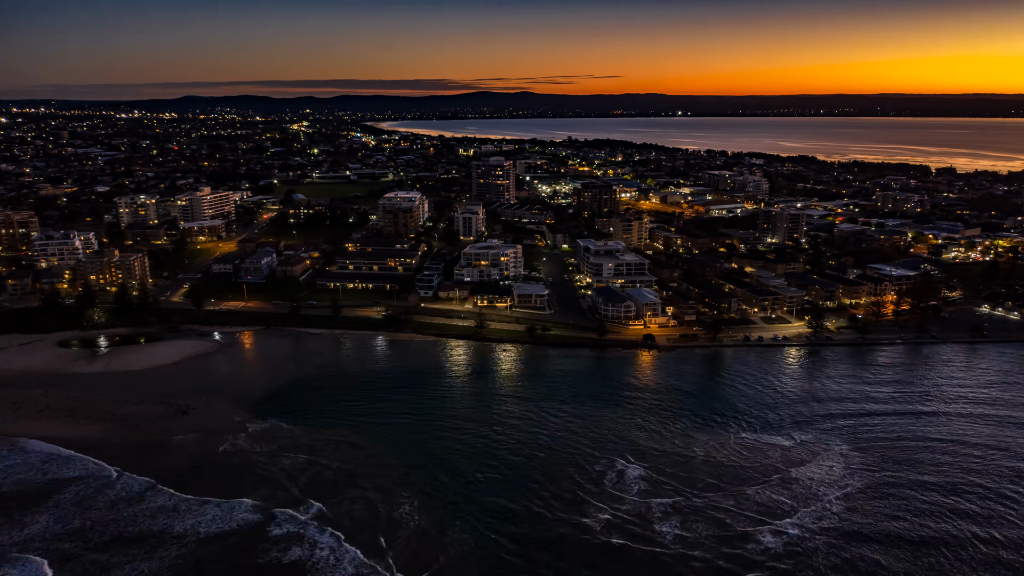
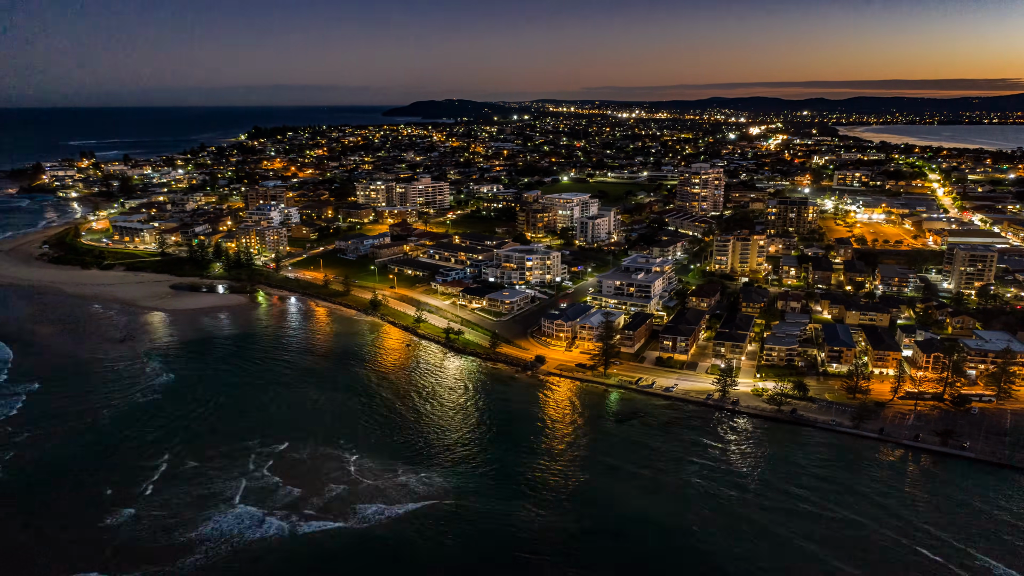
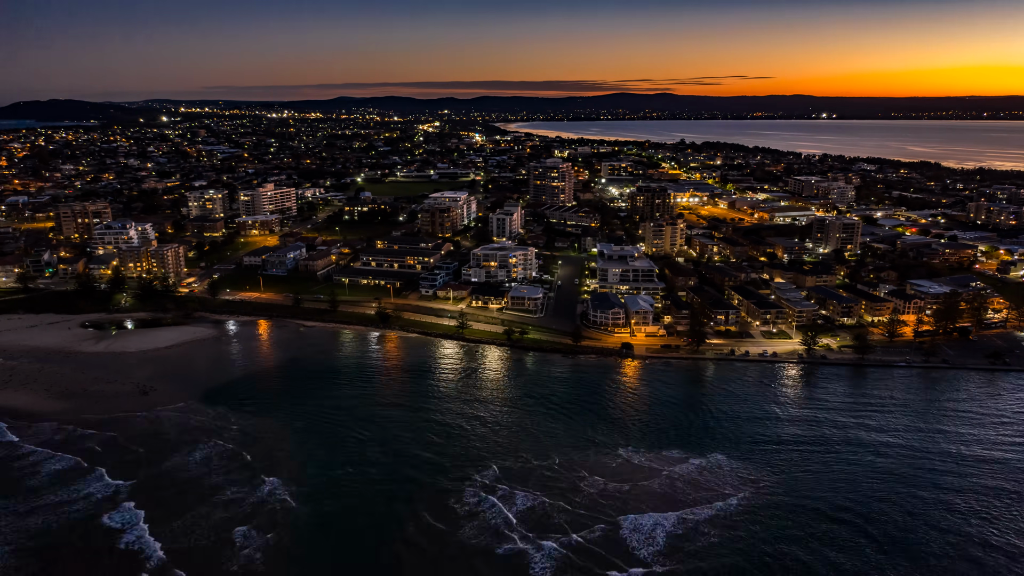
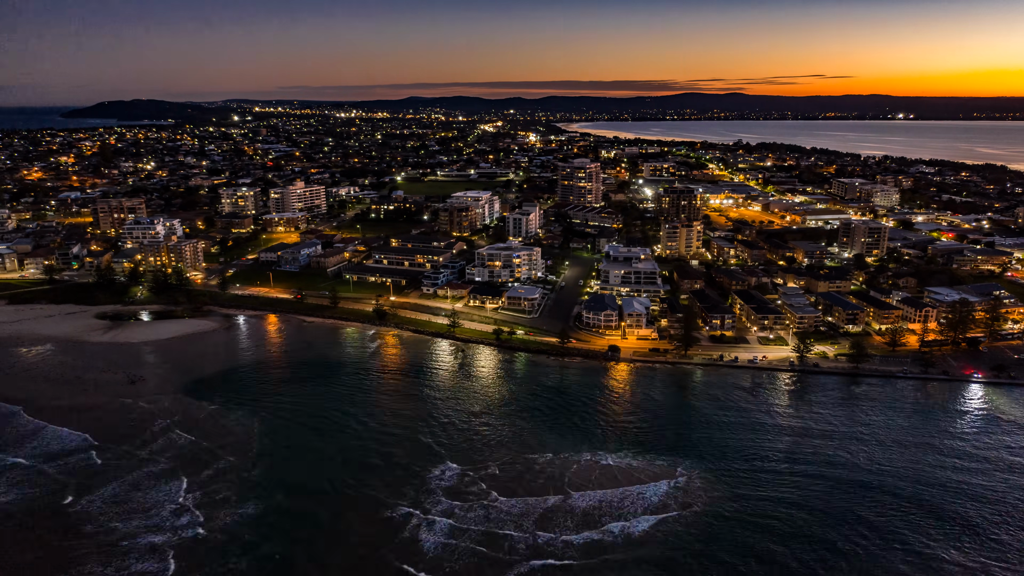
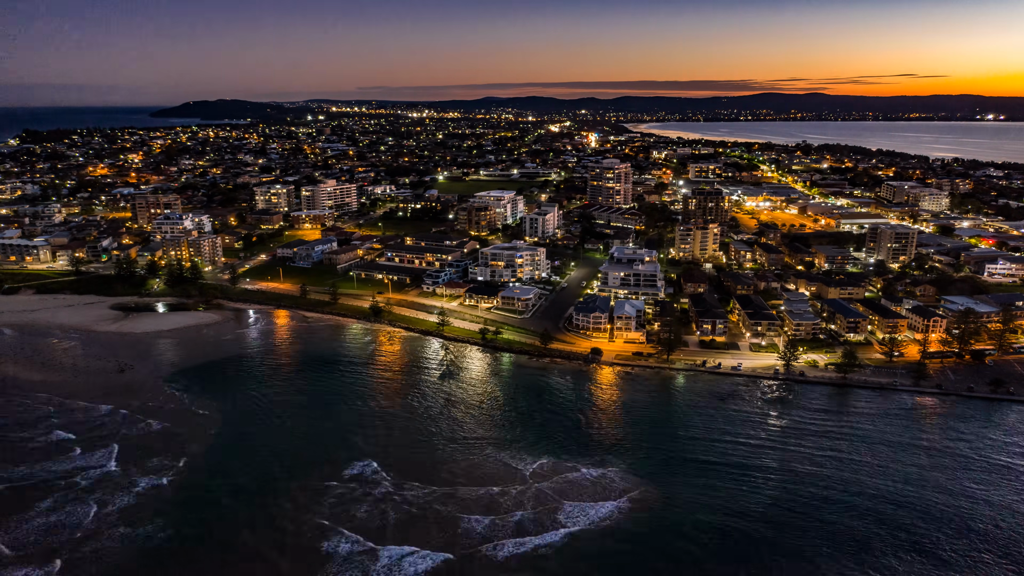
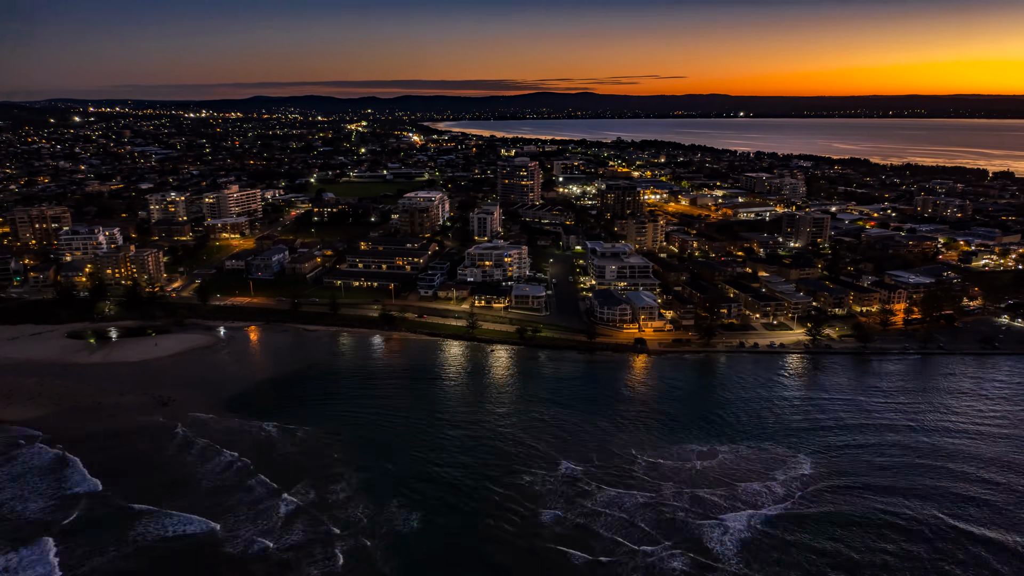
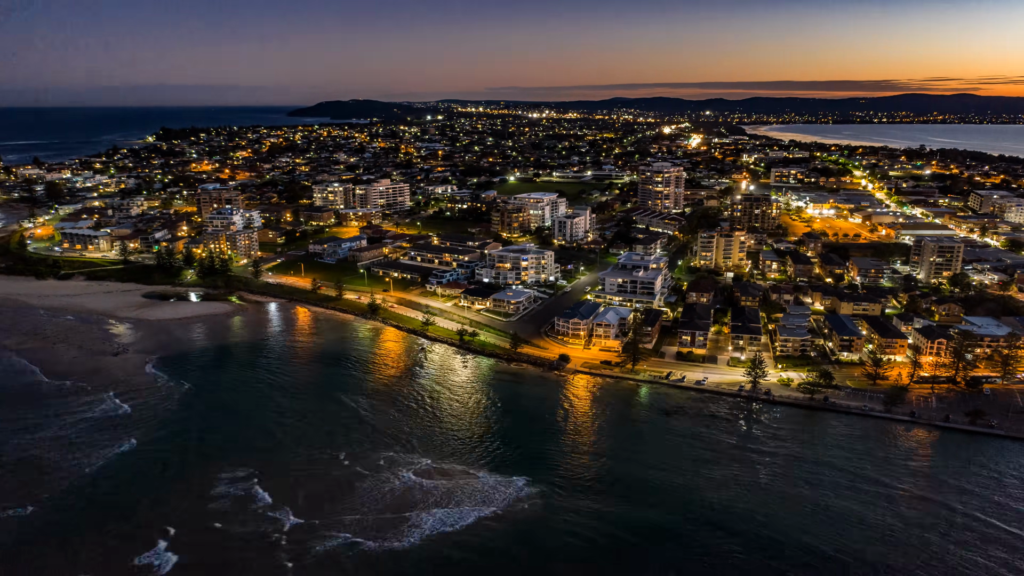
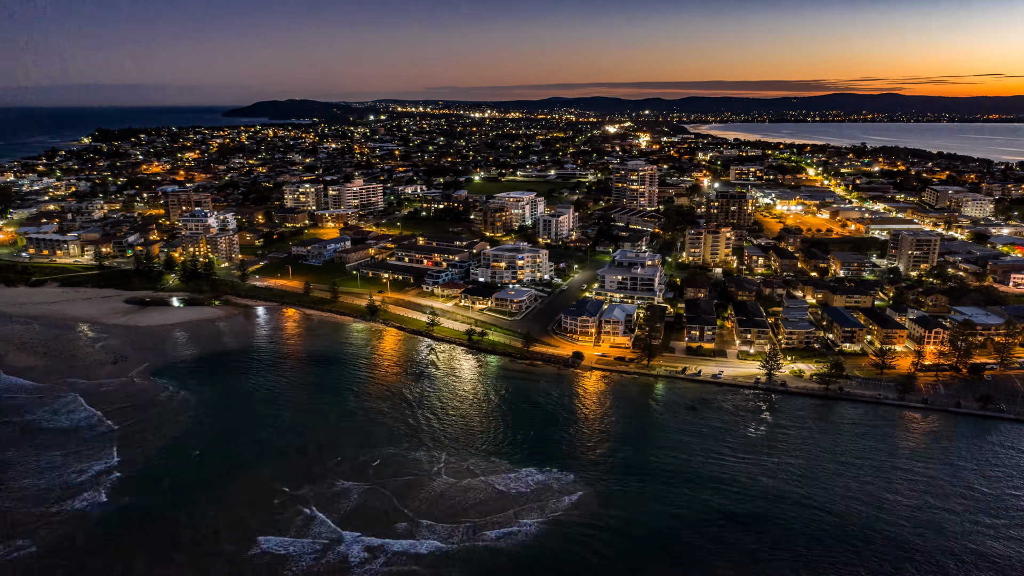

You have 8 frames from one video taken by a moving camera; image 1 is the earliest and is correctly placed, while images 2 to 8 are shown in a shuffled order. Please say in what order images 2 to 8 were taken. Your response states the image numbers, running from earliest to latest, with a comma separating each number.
6, 3, 4, 5, 8, 7, 2
